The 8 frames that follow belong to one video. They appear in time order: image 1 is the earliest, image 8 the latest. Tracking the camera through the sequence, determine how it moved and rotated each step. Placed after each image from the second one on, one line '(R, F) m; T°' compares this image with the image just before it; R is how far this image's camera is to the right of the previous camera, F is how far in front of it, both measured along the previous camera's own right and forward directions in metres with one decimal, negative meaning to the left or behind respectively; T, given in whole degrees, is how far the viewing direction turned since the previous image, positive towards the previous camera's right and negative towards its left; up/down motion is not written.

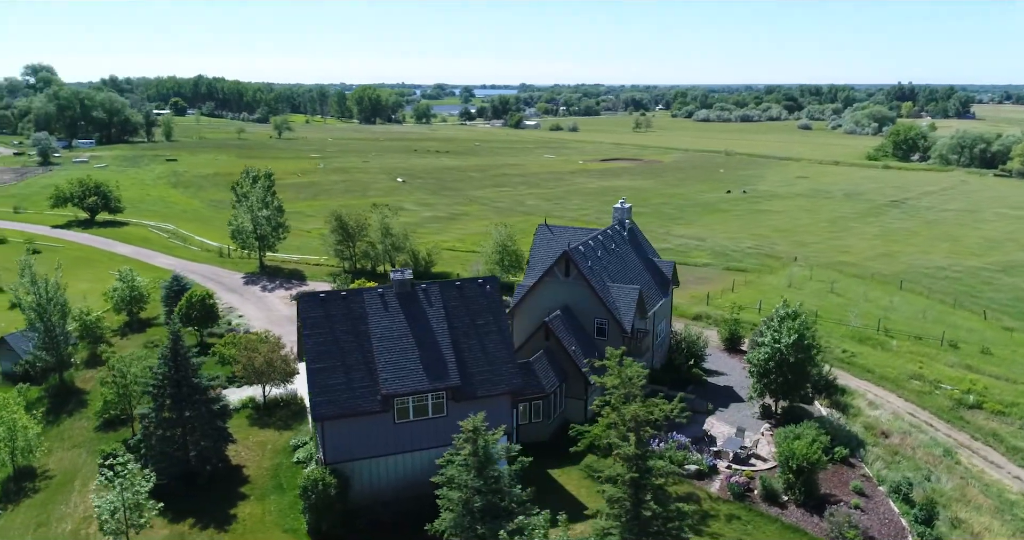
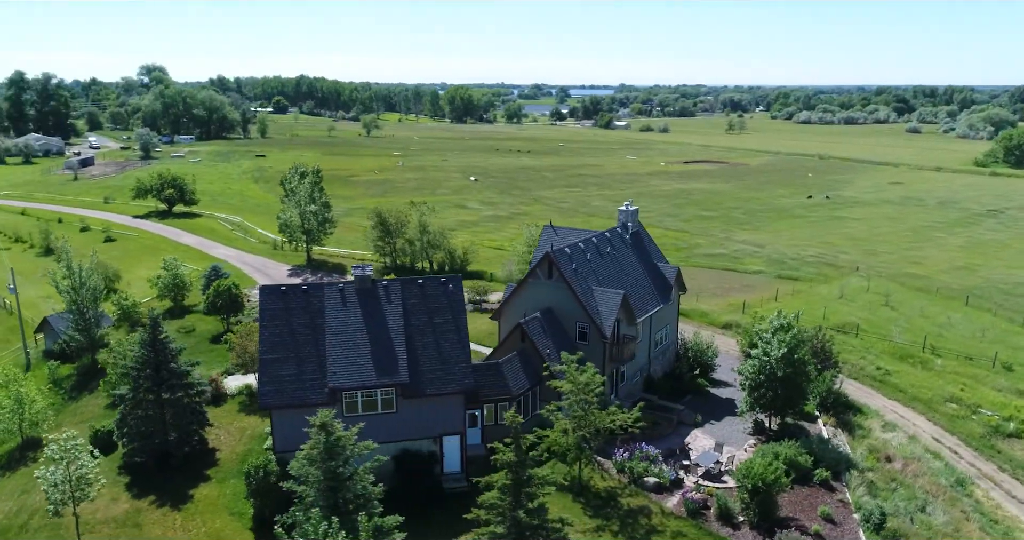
(+5.5, +0.6) m; -7°
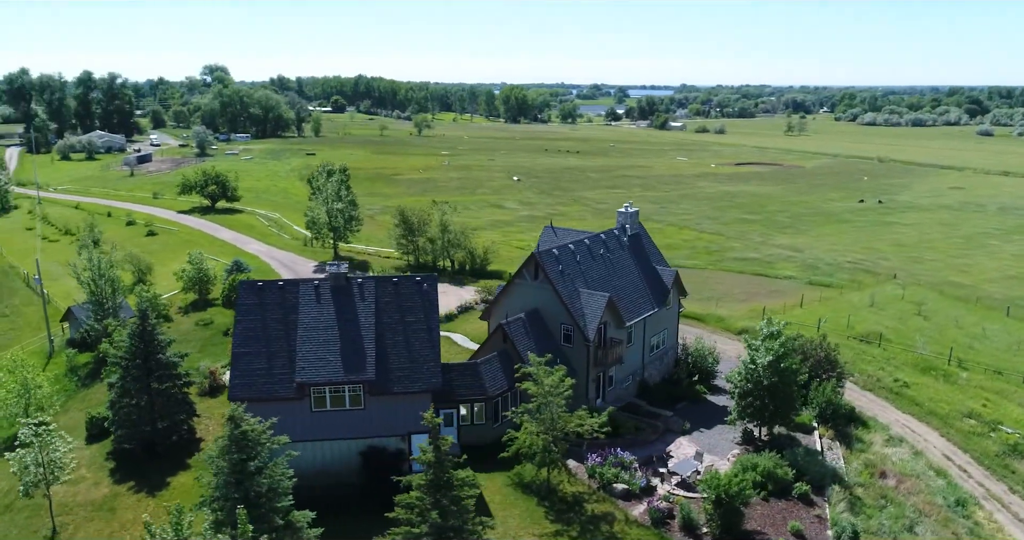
(+3.5, +0.3) m; -4°
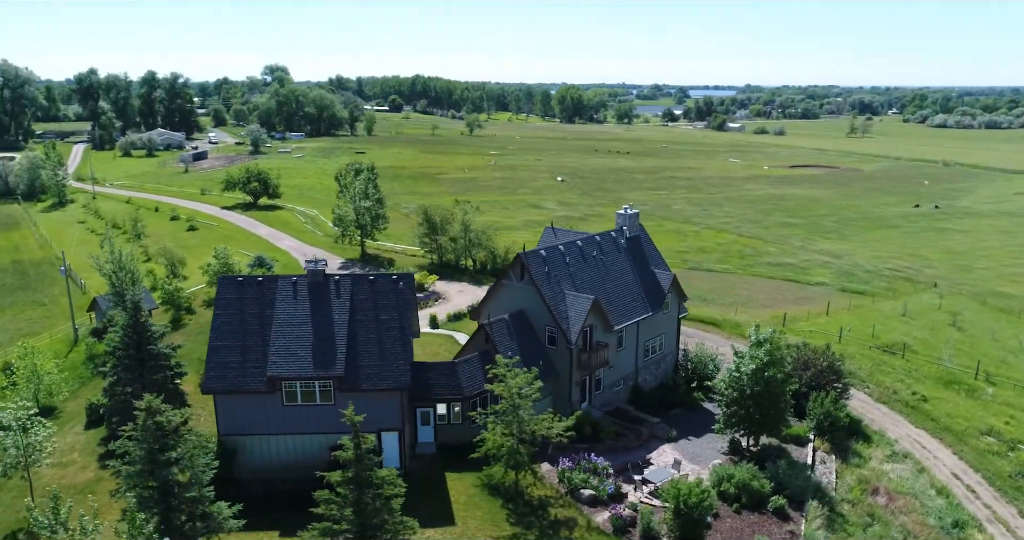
(+3.5, +0.3) m; -4°
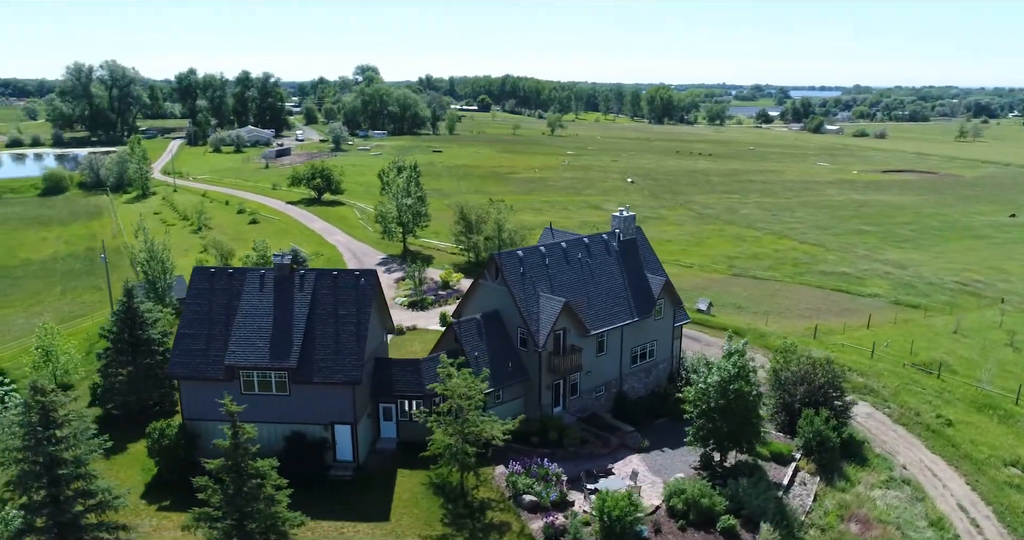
(+5.6, +0.6) m; -7°
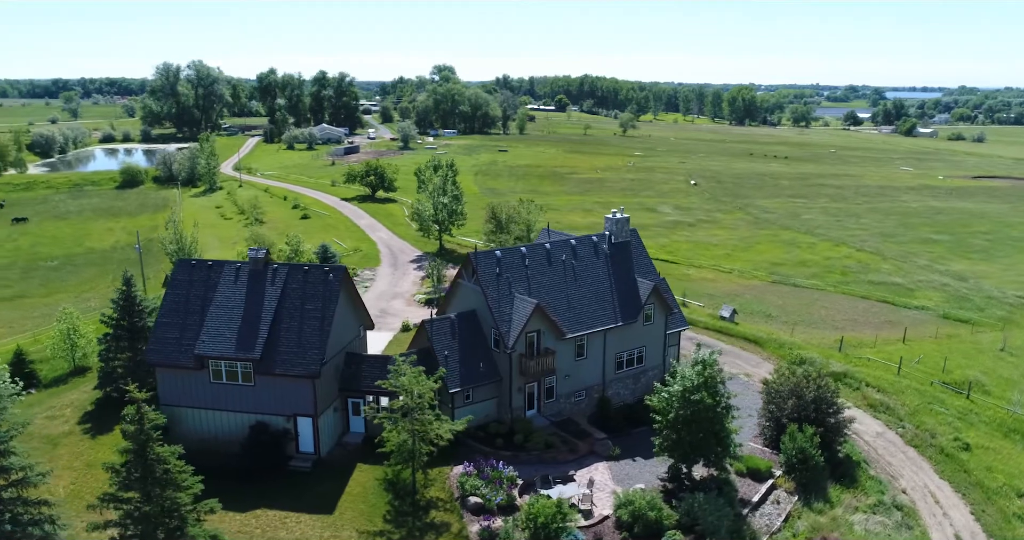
(+4.9, +0.5) m; -6°
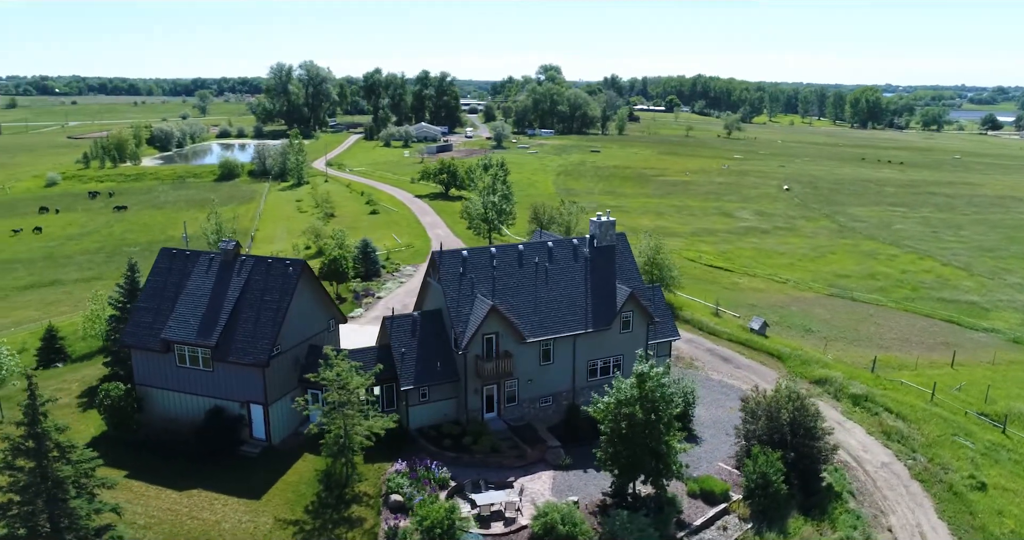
(+6.9, +1.0) m; -9°
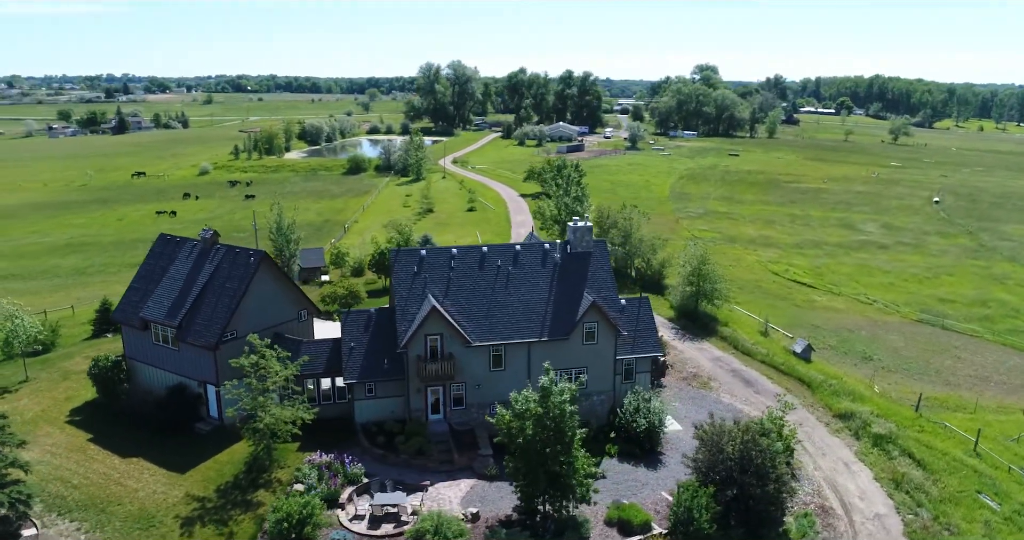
(+9.5, +1.9) m; -12°
